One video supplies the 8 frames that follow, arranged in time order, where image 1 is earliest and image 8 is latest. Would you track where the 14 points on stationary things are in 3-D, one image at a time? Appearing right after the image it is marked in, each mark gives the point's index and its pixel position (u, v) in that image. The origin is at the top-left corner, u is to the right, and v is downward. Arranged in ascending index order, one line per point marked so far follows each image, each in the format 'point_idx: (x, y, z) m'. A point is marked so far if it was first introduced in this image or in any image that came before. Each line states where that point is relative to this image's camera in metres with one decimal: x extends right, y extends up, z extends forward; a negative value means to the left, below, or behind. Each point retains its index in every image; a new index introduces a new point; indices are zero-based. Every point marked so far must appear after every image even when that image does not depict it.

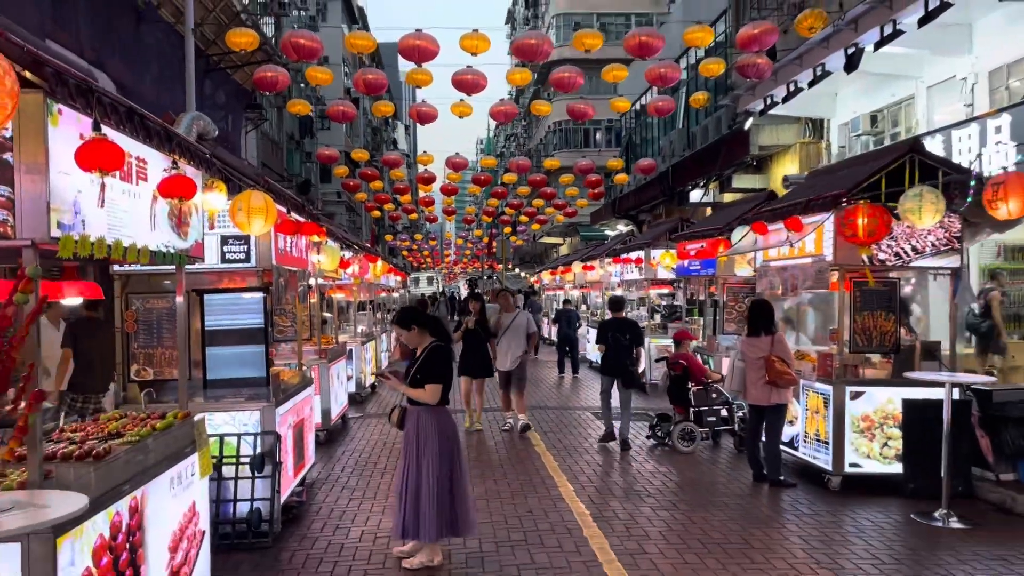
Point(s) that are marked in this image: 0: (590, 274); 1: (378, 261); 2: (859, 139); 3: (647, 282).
0: (+1.9, +0.3, +19.8) m
1: (-2.6, +0.5, +16.5) m
2: (+6.7, +2.9, +16.2) m
3: (+2.5, +0.1, +15.6) m
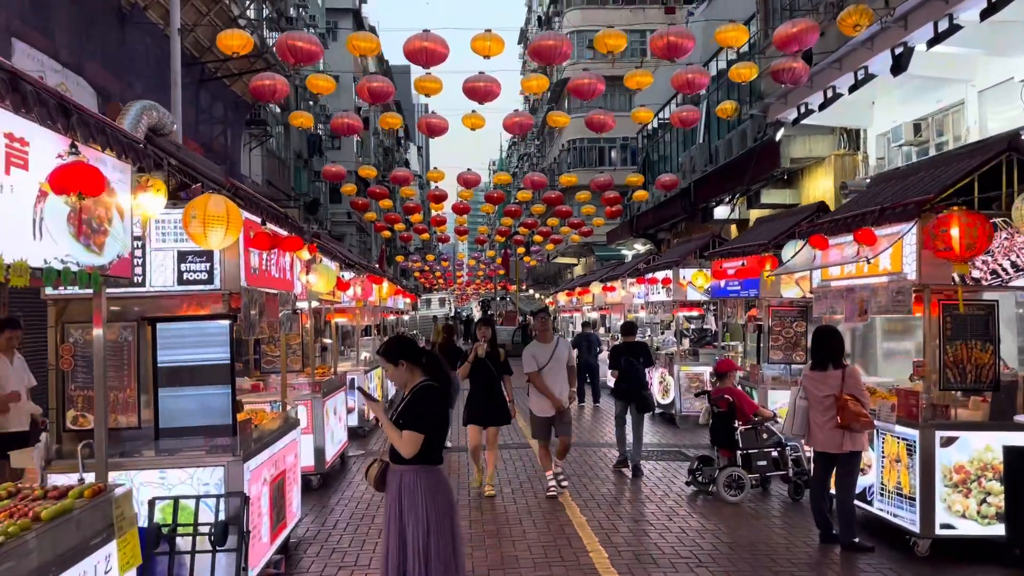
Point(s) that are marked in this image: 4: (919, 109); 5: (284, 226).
0: (+2.2, -0.2, +18.6) m
1: (-2.3, +0.1, +15.4) m
2: (+6.9, +2.5, +15.0) m
3: (+2.8, -0.3, +14.4) m
4: (+7.0, +3.1, +14.4) m
5: (-1.7, +0.5, +6.3) m
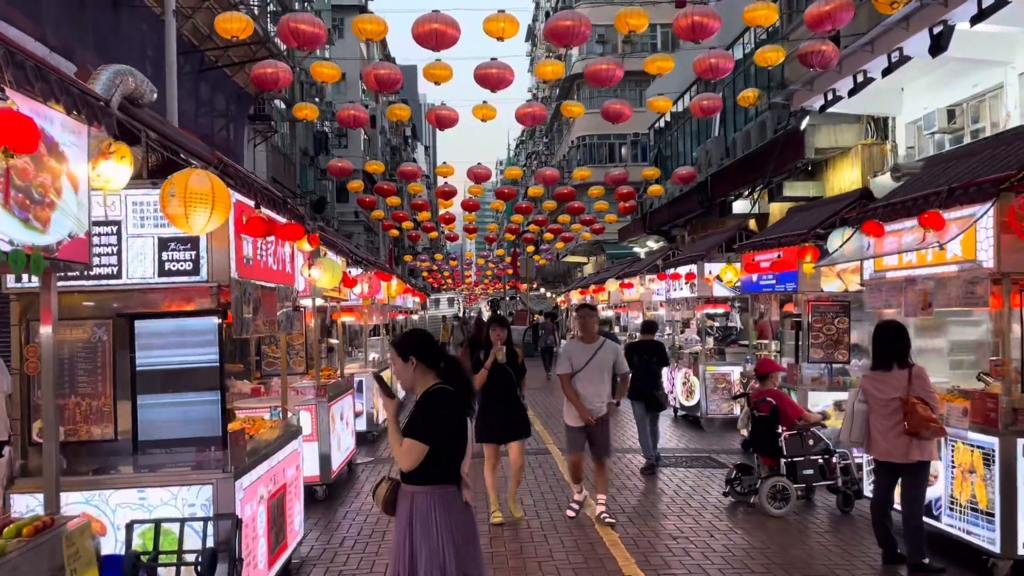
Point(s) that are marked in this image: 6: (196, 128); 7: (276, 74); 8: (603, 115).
0: (+2.5, -0.1, +17.9) m
1: (-2.1, +0.1, +14.7) m
2: (+7.2, +2.6, +14.3) m
3: (+3.0, -0.2, +13.7) m
4: (+7.2, +3.2, +13.7) m
5: (-1.6, +0.5, +5.6) m
6: (-5.5, +2.8, +14.4) m
7: (-3.7, +3.3, +12.9) m
8: (+1.8, +3.5, +16.7) m
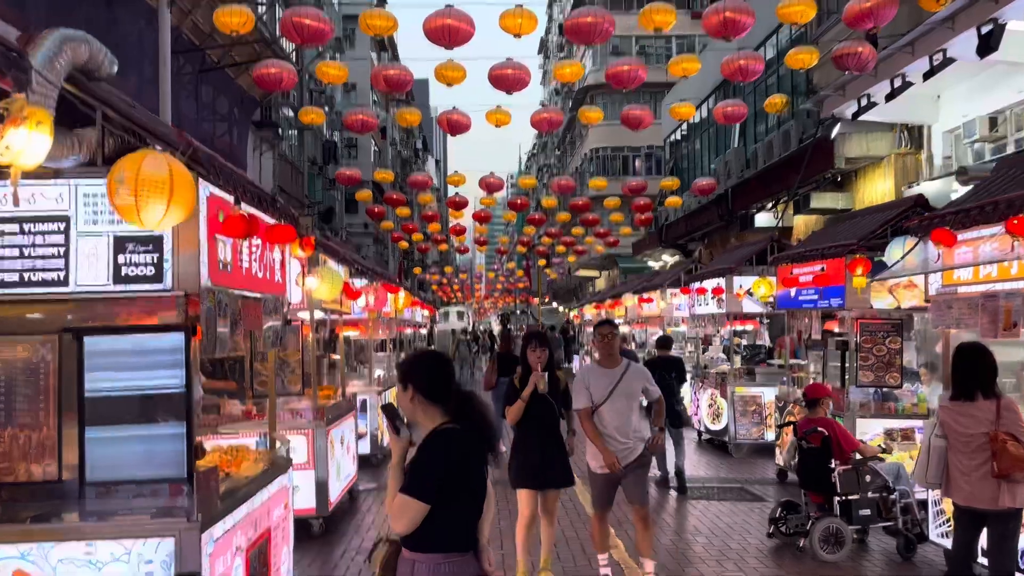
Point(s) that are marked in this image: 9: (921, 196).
0: (+2.8, -0.4, +17.1) m
1: (-1.8, -0.1, +14.0) m
2: (+7.4, +2.3, +13.4) m
3: (+3.3, -0.5, +12.9) m
4: (+7.5, +2.9, +12.9) m
5: (-1.4, +0.4, +4.9) m
6: (-5.2, +2.6, +13.7) m
7: (-3.4, +3.1, +12.2) m
8: (+2.1, +3.2, +16.0) m
9: (+3.9, +0.9, +8.0) m
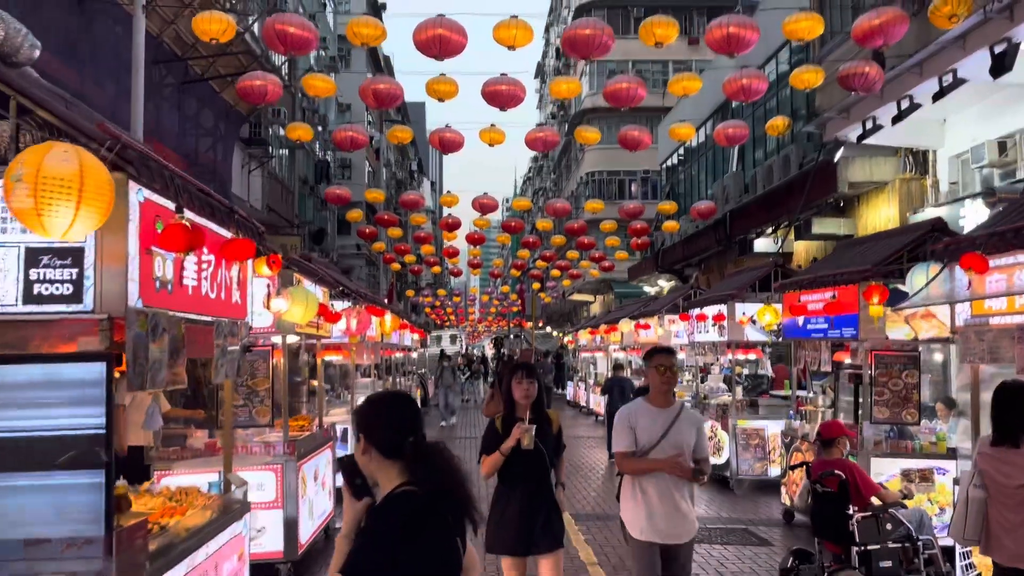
0: (+2.6, -0.9, +16.5) m
1: (-2.0, -0.4, +13.4) m
2: (+7.3, +1.8, +13.0) m
3: (+3.1, -0.8, +12.3) m
4: (+7.4, +2.5, +12.5) m
5: (-1.5, +0.3, +4.3) m
6: (-5.3, +2.3, +13.2) m
7: (-3.5, +2.8, +11.7) m
8: (+2.0, +2.7, +15.5) m
9: (+3.8, +0.6, +7.5) m
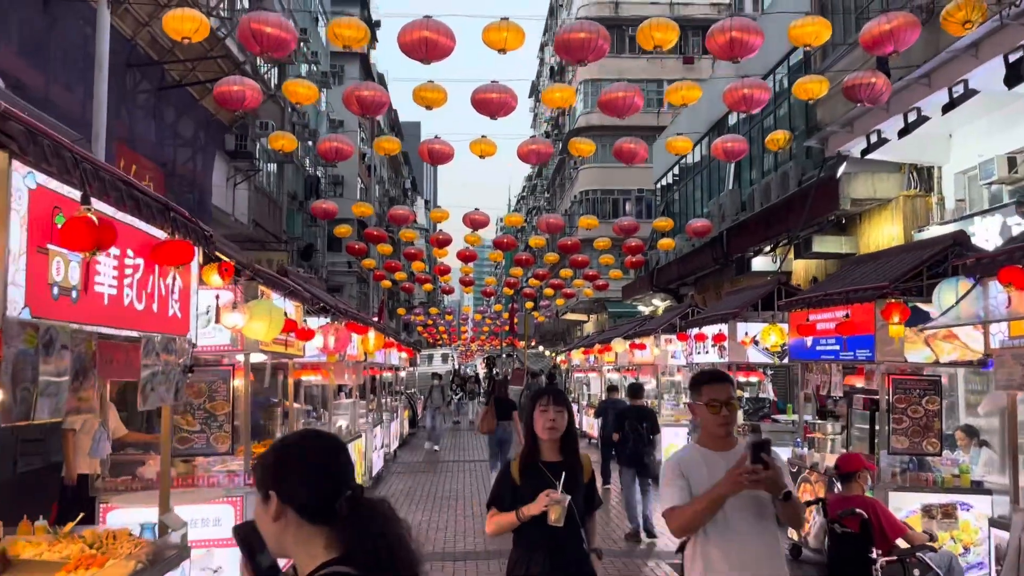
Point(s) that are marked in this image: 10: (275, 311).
0: (+2.4, -1.3, +15.9) m
1: (-2.1, -0.7, +12.7) m
2: (+7.2, +1.5, +12.5) m
3: (+3.0, -1.1, +11.7) m
4: (+7.2, +2.2, +12.0) m
5: (-1.6, +0.3, +3.7) m
6: (-5.4, +2.0, +12.6) m
7: (-3.6, +2.6, +11.2) m
8: (+1.9, +2.4, +15.0) m
9: (+3.7, +0.5, +6.9) m
10: (-1.7, -0.1, +5.9) m
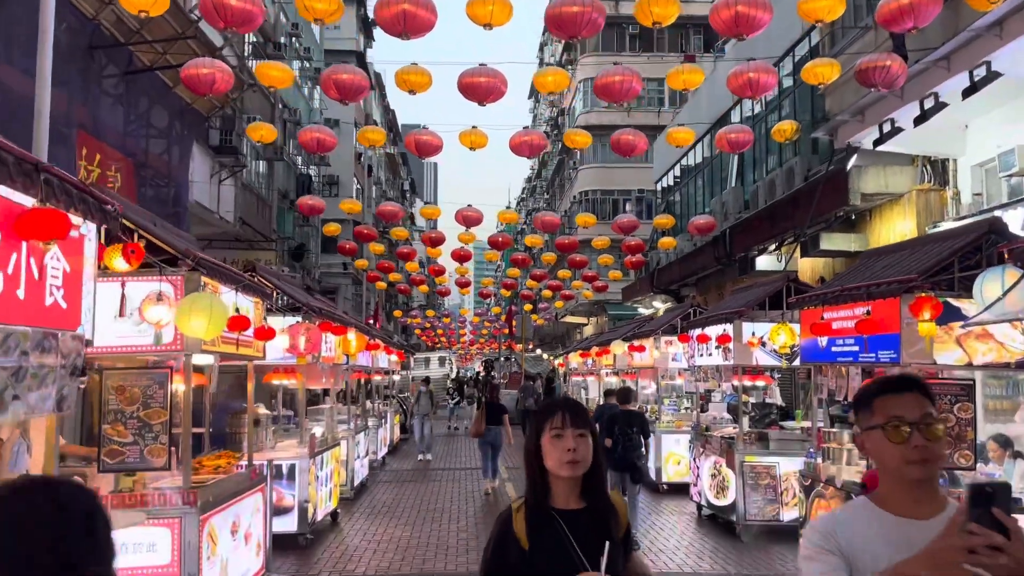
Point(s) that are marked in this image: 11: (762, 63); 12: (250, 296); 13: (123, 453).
0: (+2.3, -1.3, +15.1) m
1: (-2.3, -0.7, +12.0) m
2: (+7.1, +1.5, +11.7) m
3: (+2.9, -1.1, +10.9) m
4: (+7.1, +2.2, +11.2) m
5: (-1.7, +0.4, +3.0) m
6: (-5.6, +2.1, +11.9) m
7: (-3.7, +2.6, +10.4) m
8: (+1.7, +2.4, +14.3) m
9: (+3.6, +0.5, +6.2) m
10: (-1.8, -0.1, +5.2) m
11: (+3.3, +3.0, +11.0) m
12: (-2.1, 0.0, +6.7) m
13: (-2.5, -1.1, +5.4) m
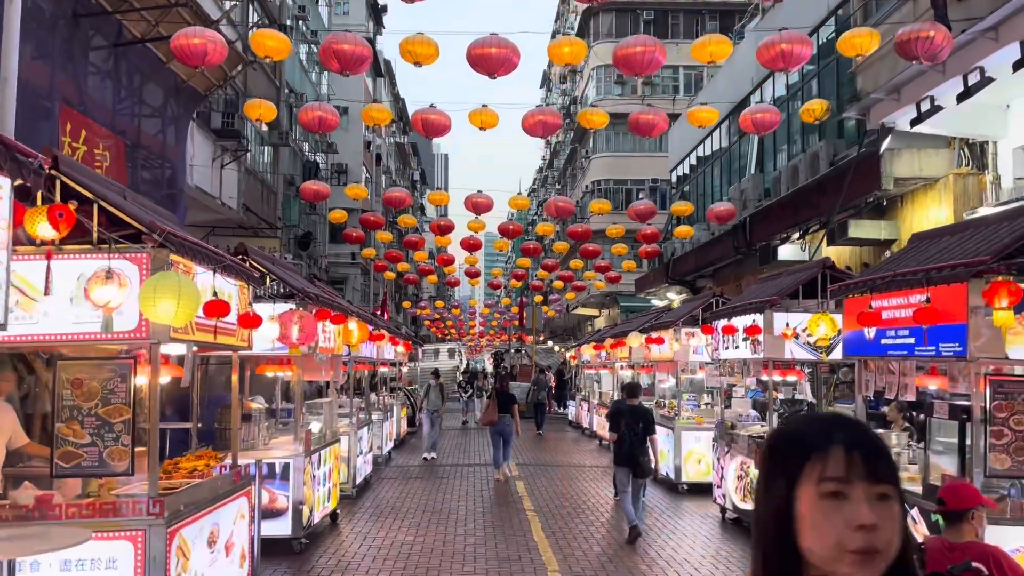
0: (+2.5, -1.1, +14.4) m
1: (-2.1, -0.5, +11.3) m
2: (+7.2, +1.7, +10.9) m
3: (+3.0, -0.9, +10.2) m
4: (+7.3, +2.3, +10.4) m
5: (-1.7, +0.4, +2.3) m
6: (-5.4, +2.3, +11.2) m
7: (-3.6, +2.8, +9.7) m
8: (+1.9, +2.6, +13.5) m
9: (+3.7, +0.6, +5.4) m
10: (-1.8, 0.0, +4.5) m
11: (+3.5, +3.1, +10.2) m
12: (-2.0, +0.1, +6.0) m
13: (-2.4, -1.0, +4.7) m
